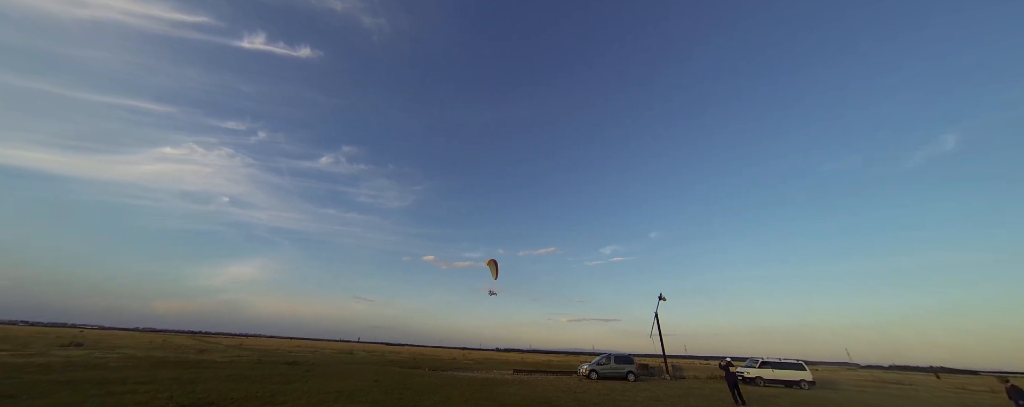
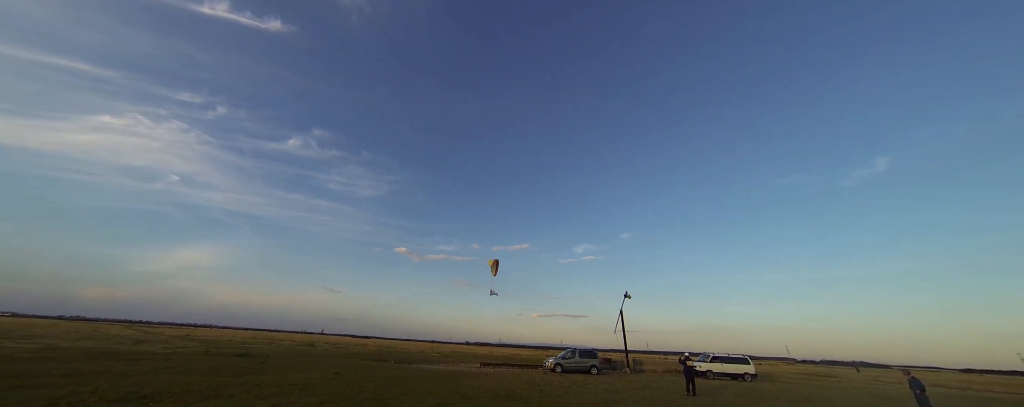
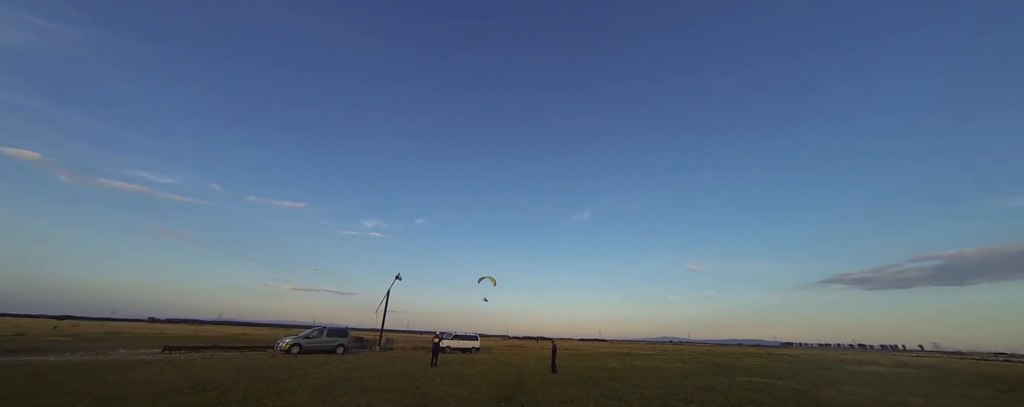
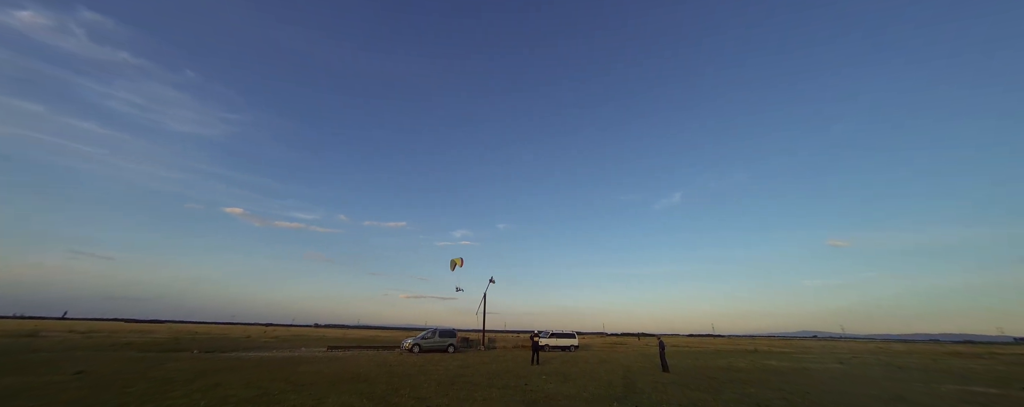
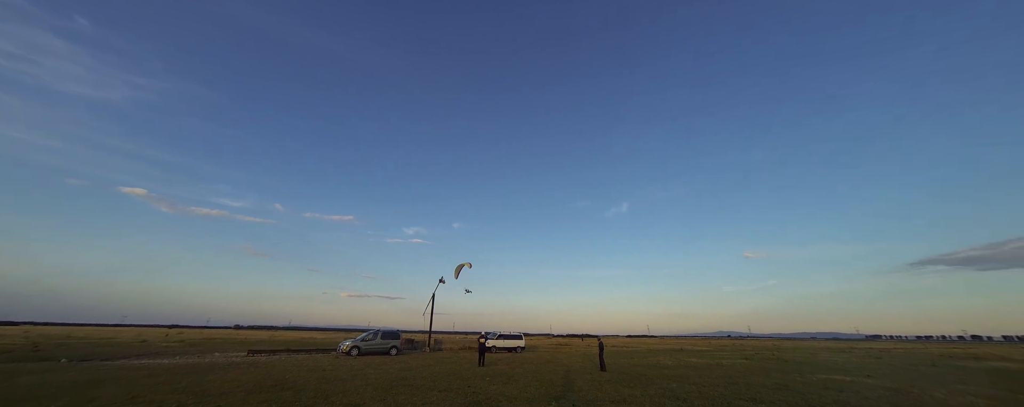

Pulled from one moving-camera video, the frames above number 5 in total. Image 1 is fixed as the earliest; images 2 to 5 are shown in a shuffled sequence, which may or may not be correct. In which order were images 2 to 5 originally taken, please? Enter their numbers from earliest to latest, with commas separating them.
2, 4, 5, 3
